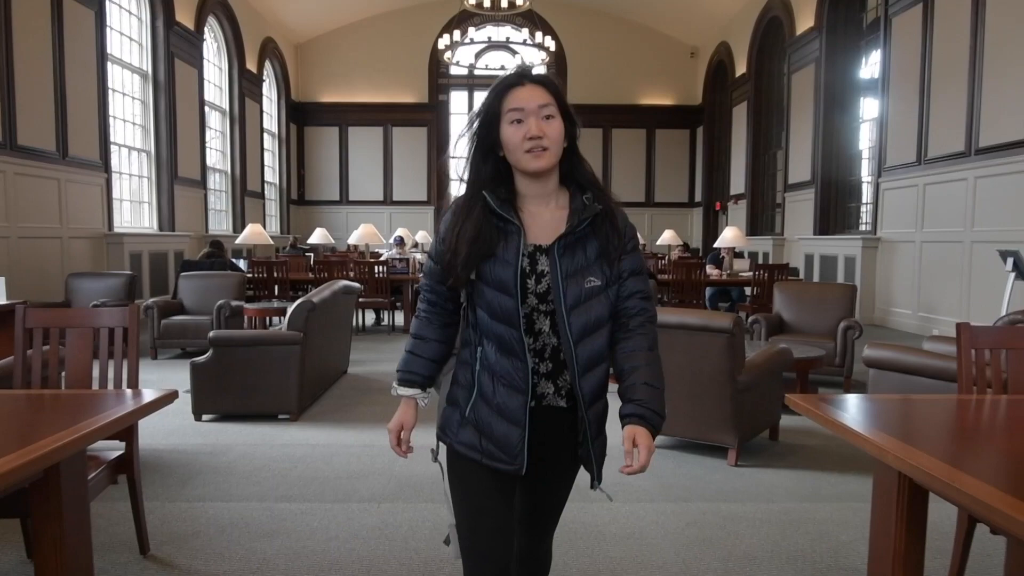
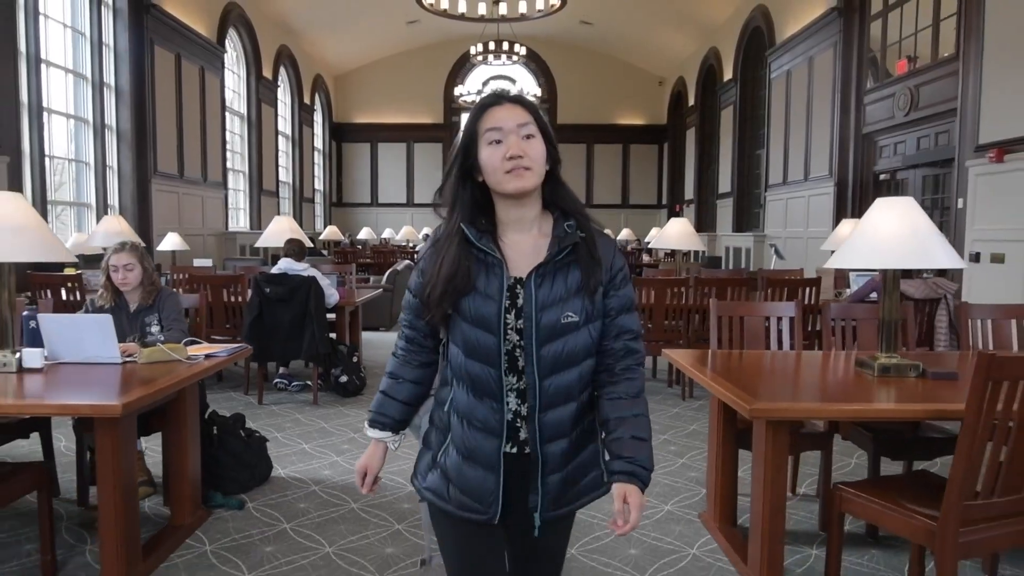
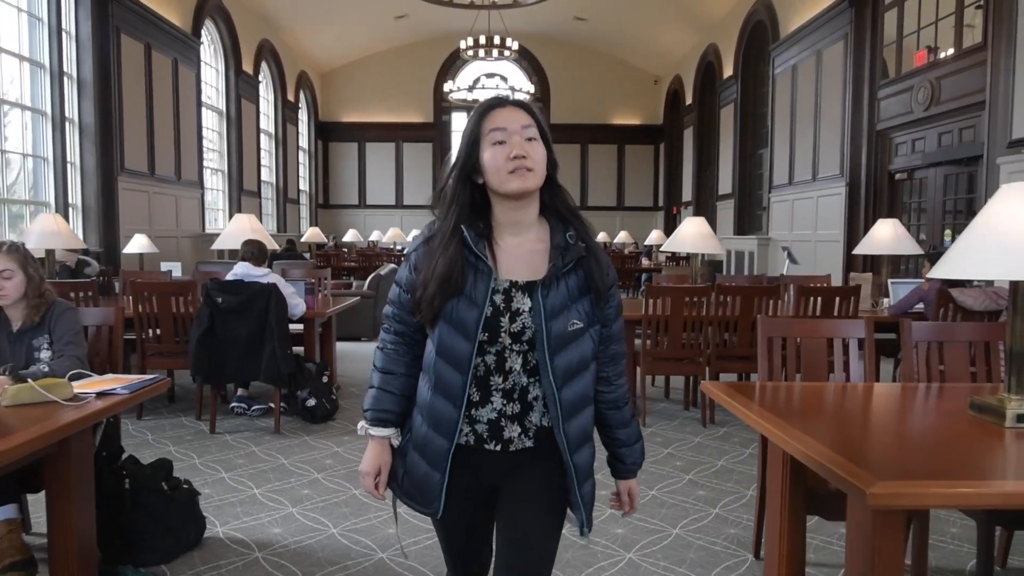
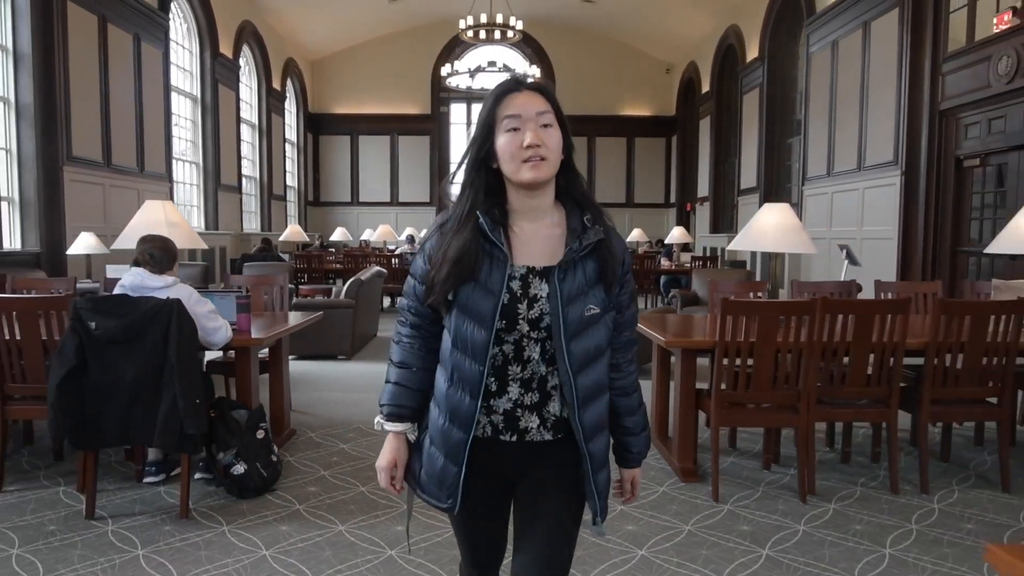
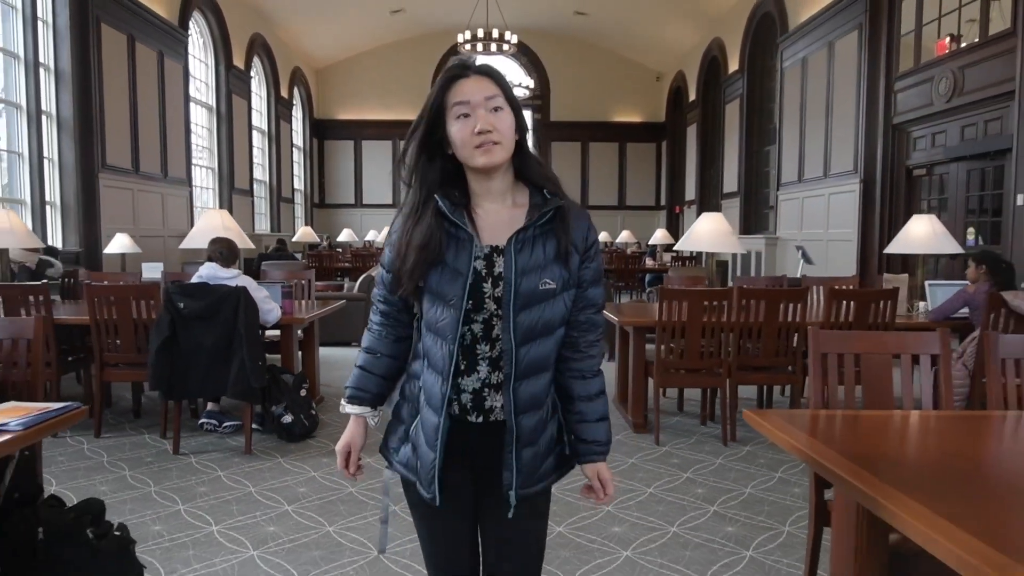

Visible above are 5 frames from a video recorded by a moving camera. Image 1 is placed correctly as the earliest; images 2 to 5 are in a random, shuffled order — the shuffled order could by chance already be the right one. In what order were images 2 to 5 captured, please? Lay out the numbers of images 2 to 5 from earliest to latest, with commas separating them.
4, 5, 3, 2
